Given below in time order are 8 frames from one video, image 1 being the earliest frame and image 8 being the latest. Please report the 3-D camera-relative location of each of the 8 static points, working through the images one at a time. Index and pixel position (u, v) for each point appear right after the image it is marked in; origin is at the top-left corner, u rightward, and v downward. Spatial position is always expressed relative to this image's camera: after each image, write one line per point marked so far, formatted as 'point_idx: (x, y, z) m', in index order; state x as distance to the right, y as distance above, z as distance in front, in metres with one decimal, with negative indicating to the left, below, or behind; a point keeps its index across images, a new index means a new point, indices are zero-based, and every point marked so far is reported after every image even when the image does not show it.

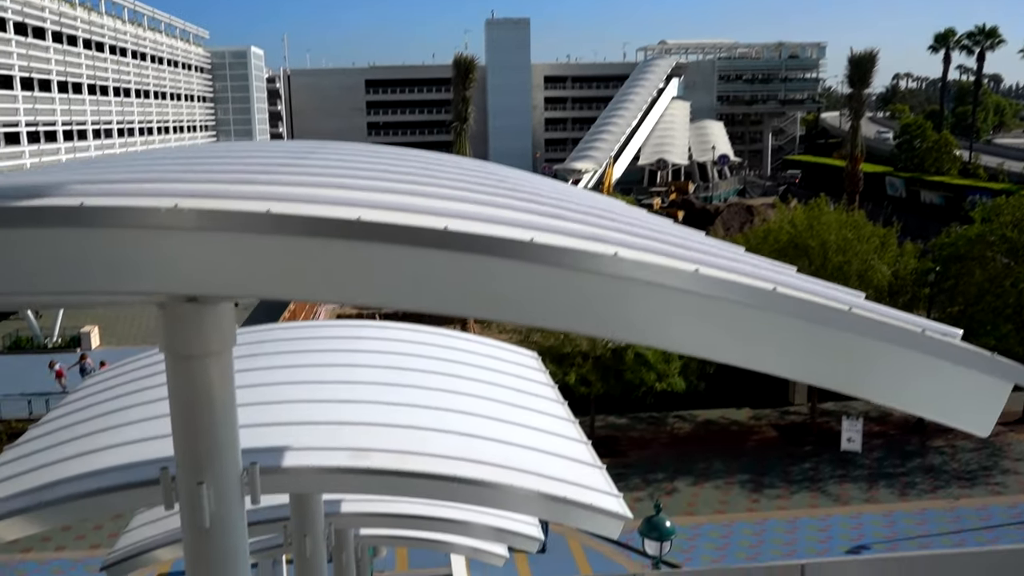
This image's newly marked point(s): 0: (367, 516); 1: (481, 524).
0: (-2.4, -3.8, +12.7) m
1: (-0.5, -4.1, +13.1) m
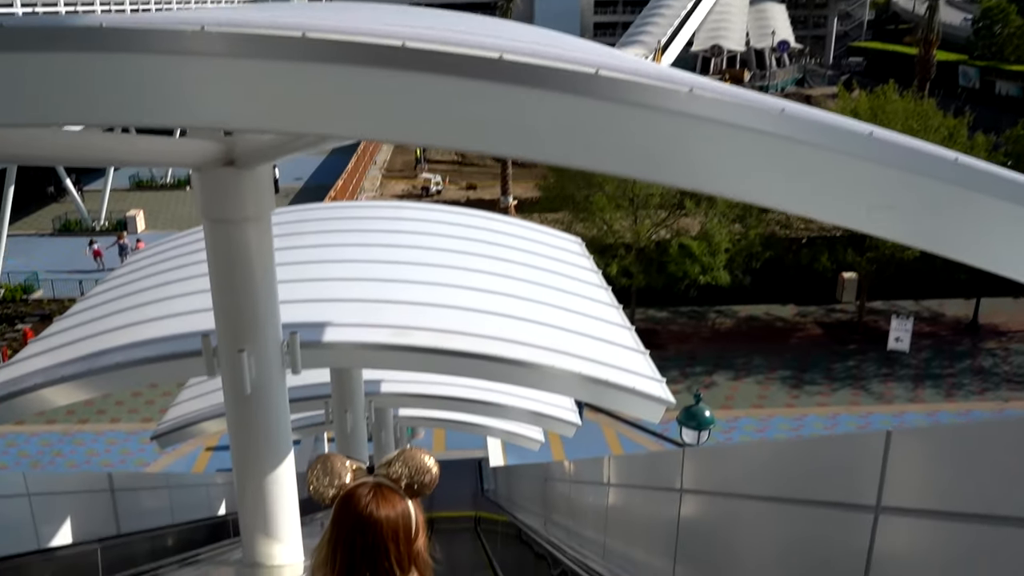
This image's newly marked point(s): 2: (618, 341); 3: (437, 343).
0: (-1.8, -1.8, +12.8) m
1: (+0.1, -2.1, +13.1) m
2: (+1.2, -0.6, +8.9) m
3: (-0.8, -0.5, +7.6) m
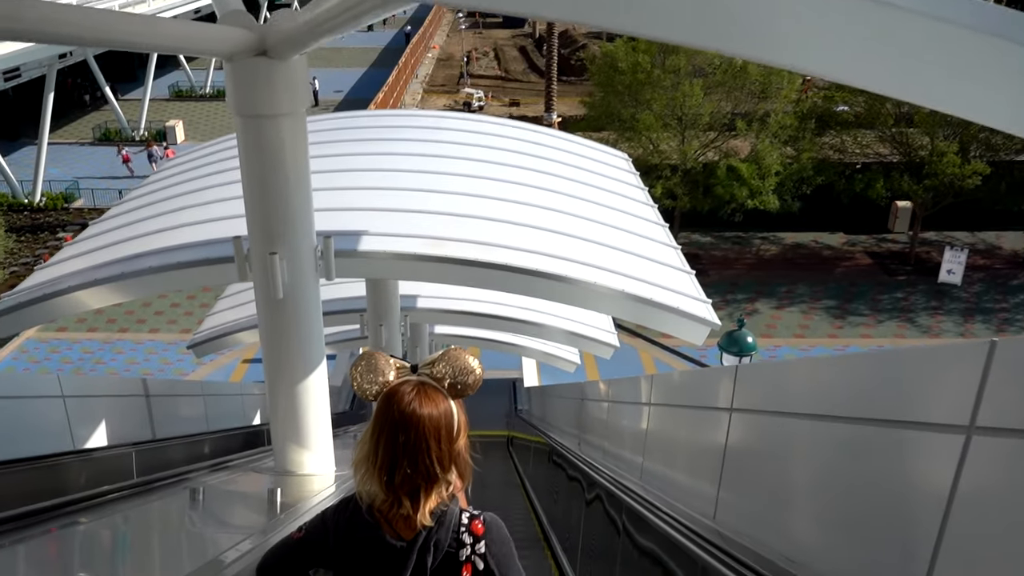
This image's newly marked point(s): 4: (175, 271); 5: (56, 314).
0: (-1.1, -0.4, +12.7) m
1: (+0.8, -0.7, +12.9) m
2: (+1.7, +0.3, +8.4) m
3: (-0.4, +0.3, +7.3) m
4: (-3.2, +0.2, +7.1) m
5: (-4.6, -0.3, +7.7) m
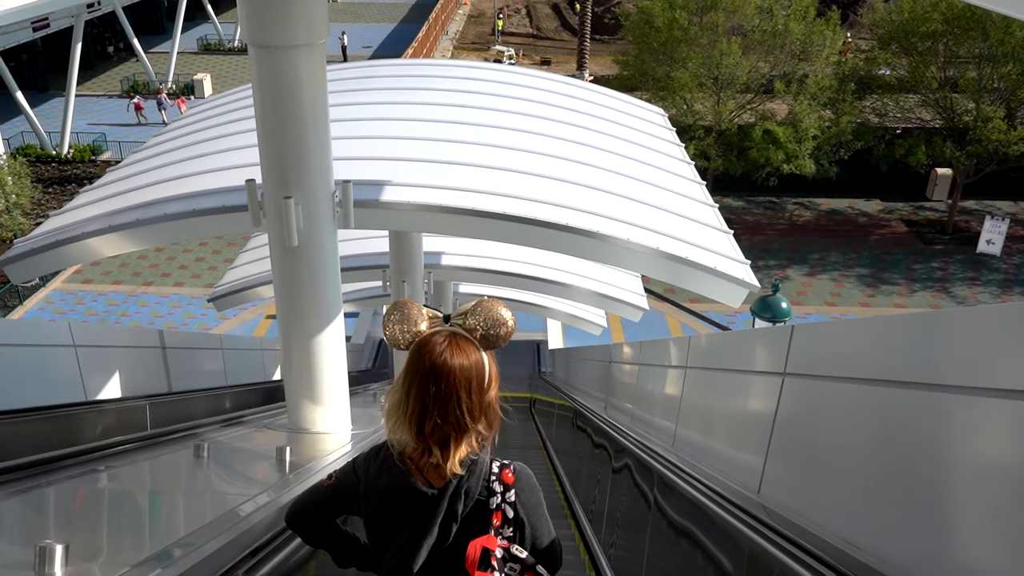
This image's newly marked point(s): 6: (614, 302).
0: (-0.7, +0.3, +12.3) m
1: (+1.2, 0.0, +12.5) m
2: (+2.0, +0.7, +8.0) m
3: (-0.1, +0.7, +6.9) m
4: (-2.9, +0.6, +6.9) m
5: (-4.3, +0.3, +7.5) m
6: (+1.7, -0.2, +12.9) m
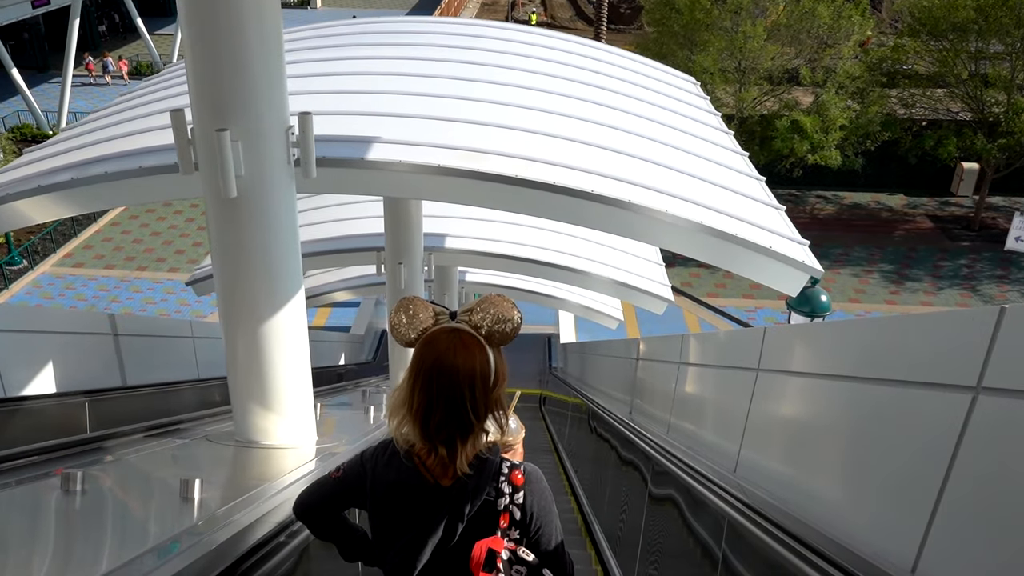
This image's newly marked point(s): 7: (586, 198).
0: (-0.6, +0.5, +11.2) m
1: (+1.4, +0.1, +11.4) m
2: (+2.1, +0.8, +6.8) m
3: (0.0, +0.9, +5.8) m
4: (-2.8, +0.8, +5.8) m
5: (-4.2, +0.5, +6.4) m
6: (+1.9, 0.0, +11.7) m
7: (+0.6, +0.7, +5.7) m
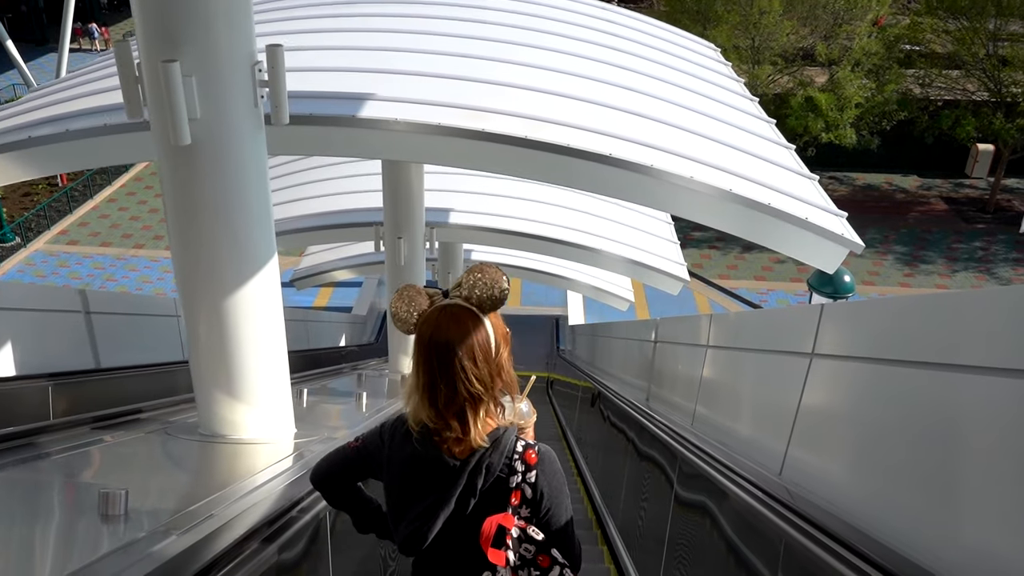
0: (-0.5, +0.8, +10.6) m
1: (+1.5, +0.4, +10.8) m
2: (+2.2, +1.0, +6.2) m
3: (+0.1, +1.0, +5.2) m
4: (-2.7, +1.0, +5.2) m
5: (-4.2, +0.7, +5.9) m
6: (+2.0, +0.3, +11.1) m
7: (+0.6, +0.8, +5.2) m
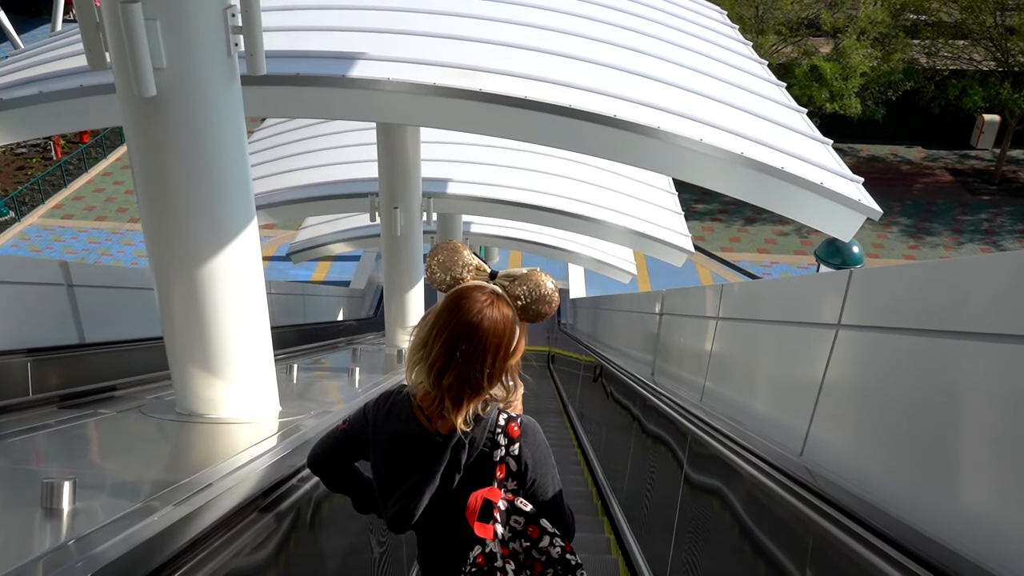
0: (-0.5, +1.1, +10.4) m
1: (+1.5, +0.8, +10.5) m
2: (+2.1, +1.3, +6.0) m
3: (0.0, +1.2, +4.9) m
4: (-2.8, +1.2, +4.9) m
5: (-4.2, +0.9, +5.6) m
6: (+2.0, +0.7, +10.9) m
7: (+0.6, +1.0, +4.9) m
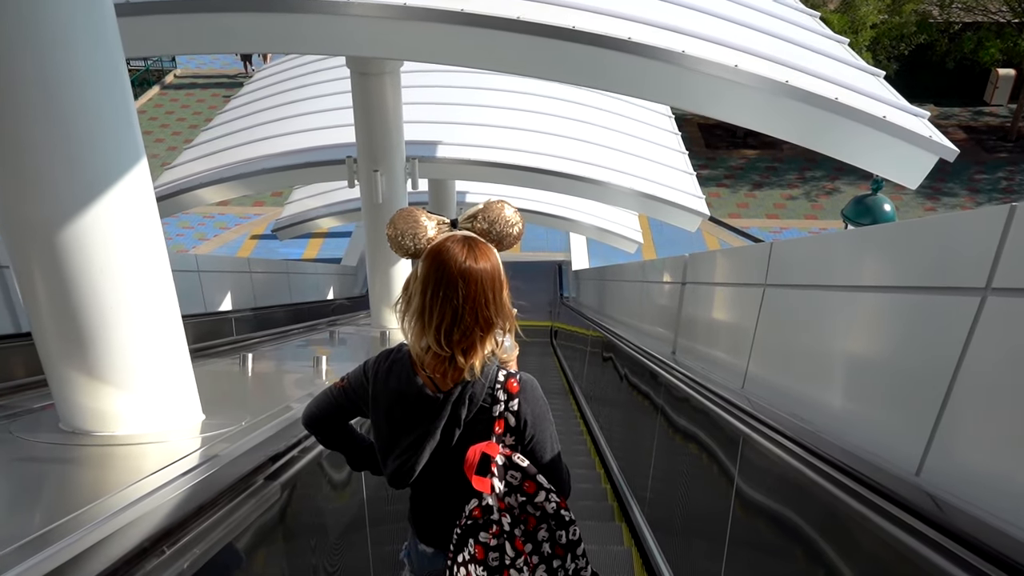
0: (-0.5, +1.5, +9.5) m
1: (+1.5, +1.2, +9.7) m
2: (+2.1, +1.5, +5.1) m
3: (0.0, +1.4, +4.1) m
4: (-2.8, +1.3, +4.1) m
5: (-4.2, +1.0, +4.8) m
6: (+2.0, +1.1, +10.0) m
7: (+0.6, +1.2, +4.0) m
